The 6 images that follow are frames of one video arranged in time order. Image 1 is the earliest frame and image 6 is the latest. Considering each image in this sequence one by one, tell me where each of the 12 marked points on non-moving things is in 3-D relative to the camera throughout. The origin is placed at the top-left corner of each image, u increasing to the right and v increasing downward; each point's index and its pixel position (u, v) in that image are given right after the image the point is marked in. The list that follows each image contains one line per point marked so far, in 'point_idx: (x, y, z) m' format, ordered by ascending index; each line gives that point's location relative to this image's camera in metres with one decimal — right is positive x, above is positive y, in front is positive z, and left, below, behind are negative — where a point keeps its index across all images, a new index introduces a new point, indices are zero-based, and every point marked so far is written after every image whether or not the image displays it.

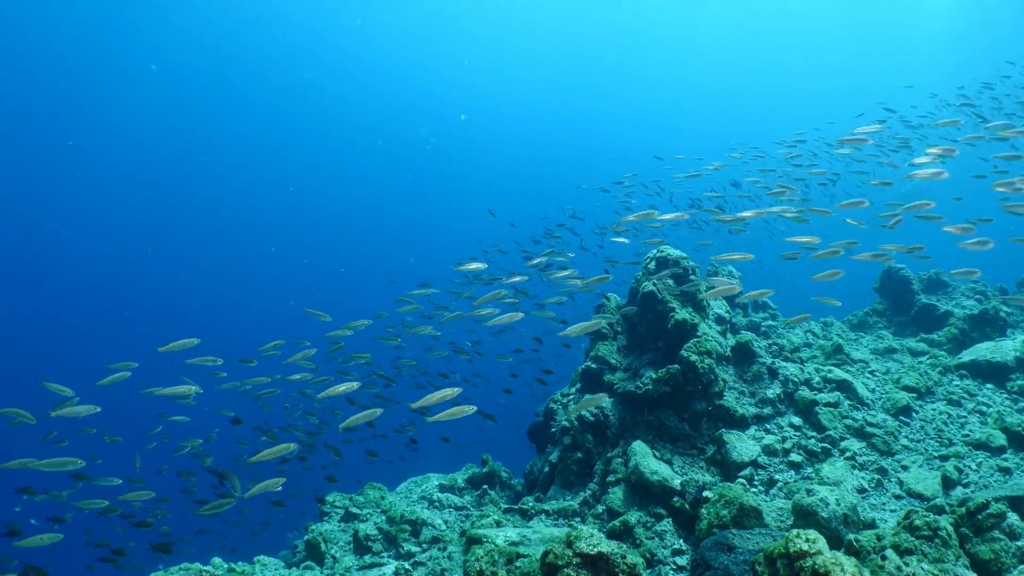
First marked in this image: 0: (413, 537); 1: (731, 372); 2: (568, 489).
0: (-1.6, -4.0, +7.7) m
1: (+4.4, -1.7, +9.6) m
2: (+1.0, -3.6, +8.6) m
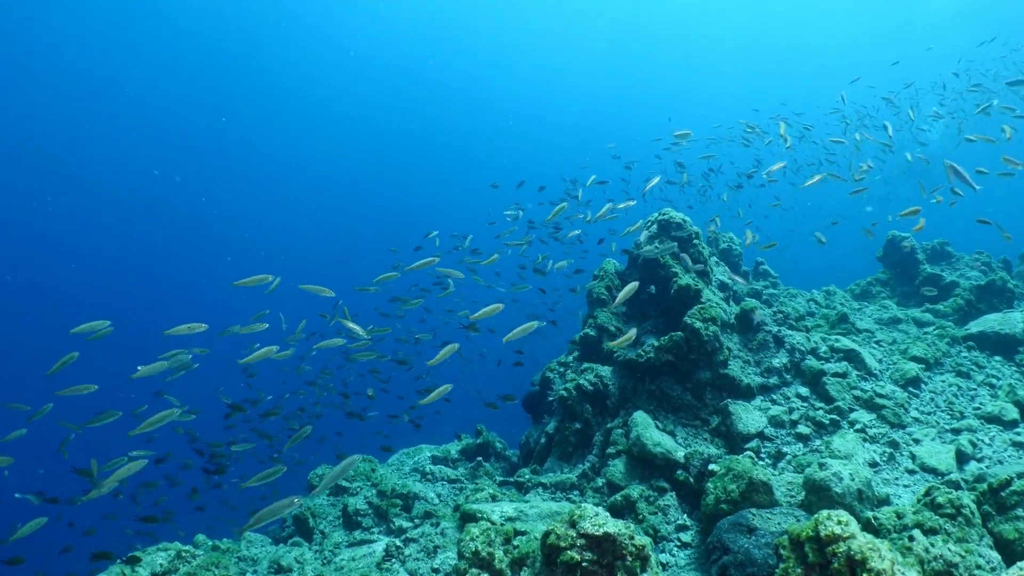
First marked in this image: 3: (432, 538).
0: (-1.7, -3.4, +7.4) m
1: (+4.3, -1.0, +9.3) m
2: (+0.9, -3.0, +8.2) m
3: (-1.1, -3.3, +6.4) m
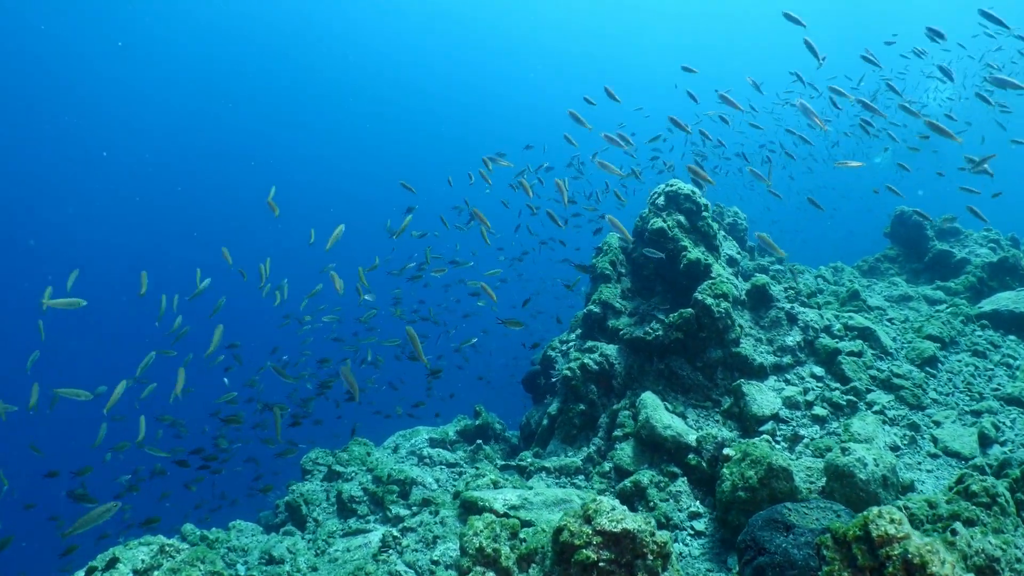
0: (-1.6, -3.1, +7.0) m
1: (+4.3, -0.6, +8.9) m
2: (+1.0, -2.6, +7.9) m
3: (-1.0, -3.0, +6.0) m
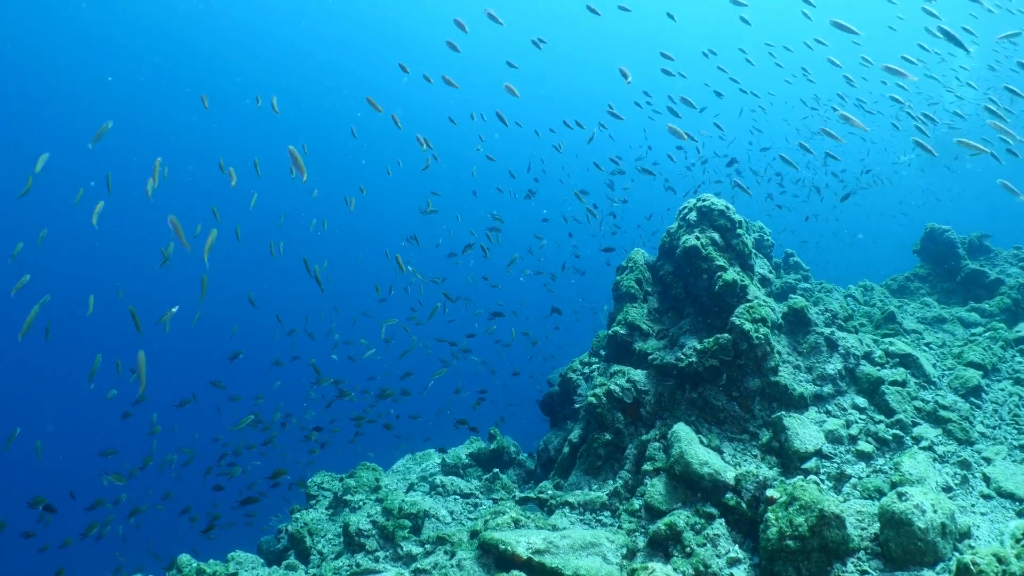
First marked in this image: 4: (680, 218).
0: (-1.3, -3.3, +6.5) m
1: (+4.7, -0.9, +8.4) m
2: (+1.3, -2.9, +7.4) m
3: (-0.7, -3.2, +5.5) m
4: (+3.1, +1.3, +8.8) m
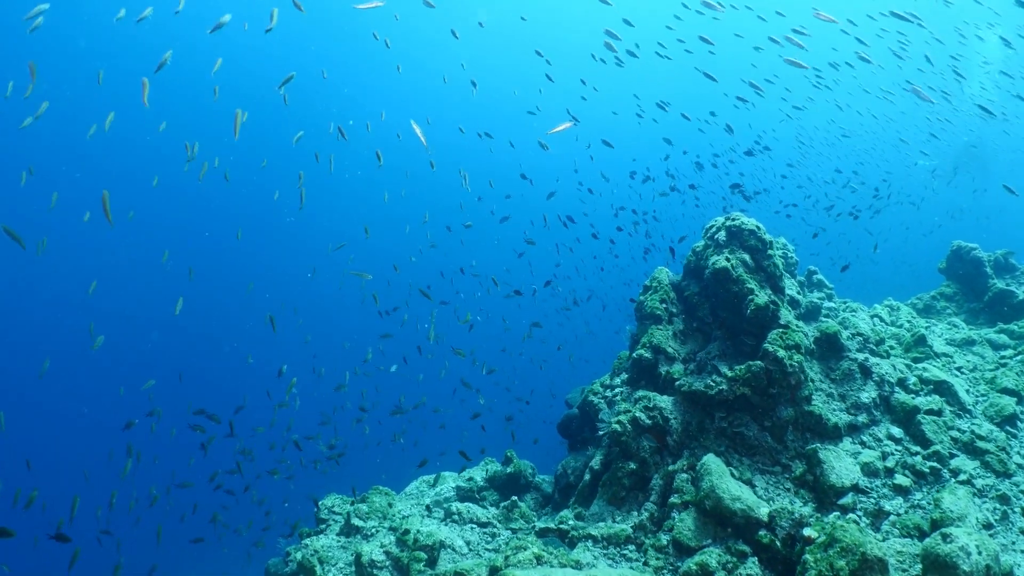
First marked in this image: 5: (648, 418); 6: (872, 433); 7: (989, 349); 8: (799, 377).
0: (-1.1, -3.6, +6.2) m
1: (+5.0, -1.3, +8.0) m
2: (+1.5, -3.2, +7.1) m
3: (-0.5, -3.5, +5.2) m
4: (+3.4, +0.9, +8.6) m
5: (+2.0, -1.9, +7.2) m
6: (+5.3, -2.1, +7.1) m
7: (+10.7, -1.4, +10.7) m
8: (+3.9, -1.2, +6.6) m
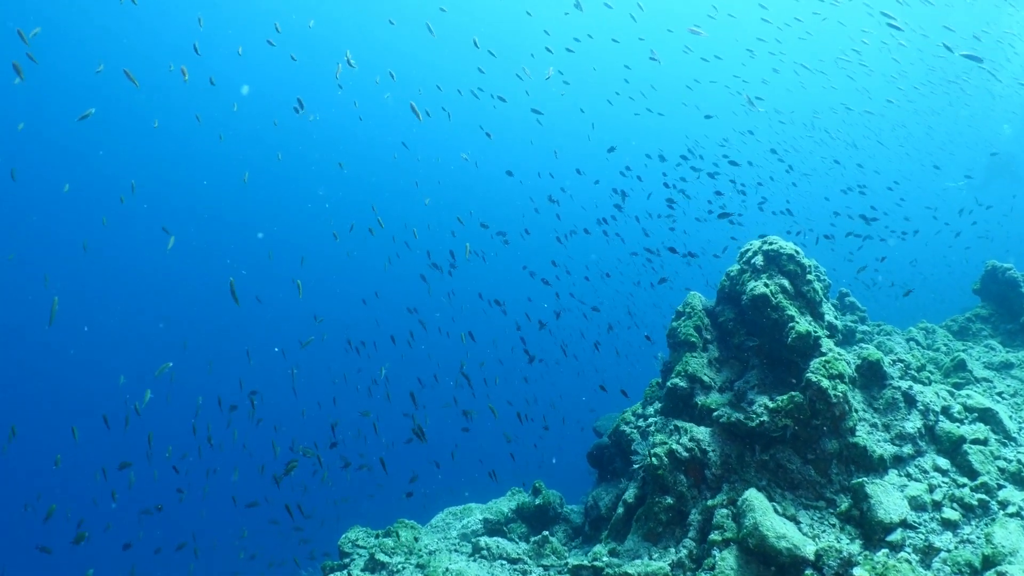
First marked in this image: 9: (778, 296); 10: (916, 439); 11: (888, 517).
0: (-0.6, -4.0, +6.0) m
1: (+5.4, -1.7, +7.7) m
2: (+2.0, -3.6, +6.8) m
3: (-0.1, -3.8, +4.9) m
4: (+3.9, +0.5, +8.4) m
5: (+2.5, -2.3, +6.9) m
6: (+5.8, -2.5, +6.8) m
7: (+11.2, -1.8, +10.3) m
8: (+4.3, -1.6, +6.3) m
9: (+4.0, -0.1, +7.3) m
10: (+5.9, -2.2, +7.1) m
11: (+4.6, -2.8, +5.7) m
